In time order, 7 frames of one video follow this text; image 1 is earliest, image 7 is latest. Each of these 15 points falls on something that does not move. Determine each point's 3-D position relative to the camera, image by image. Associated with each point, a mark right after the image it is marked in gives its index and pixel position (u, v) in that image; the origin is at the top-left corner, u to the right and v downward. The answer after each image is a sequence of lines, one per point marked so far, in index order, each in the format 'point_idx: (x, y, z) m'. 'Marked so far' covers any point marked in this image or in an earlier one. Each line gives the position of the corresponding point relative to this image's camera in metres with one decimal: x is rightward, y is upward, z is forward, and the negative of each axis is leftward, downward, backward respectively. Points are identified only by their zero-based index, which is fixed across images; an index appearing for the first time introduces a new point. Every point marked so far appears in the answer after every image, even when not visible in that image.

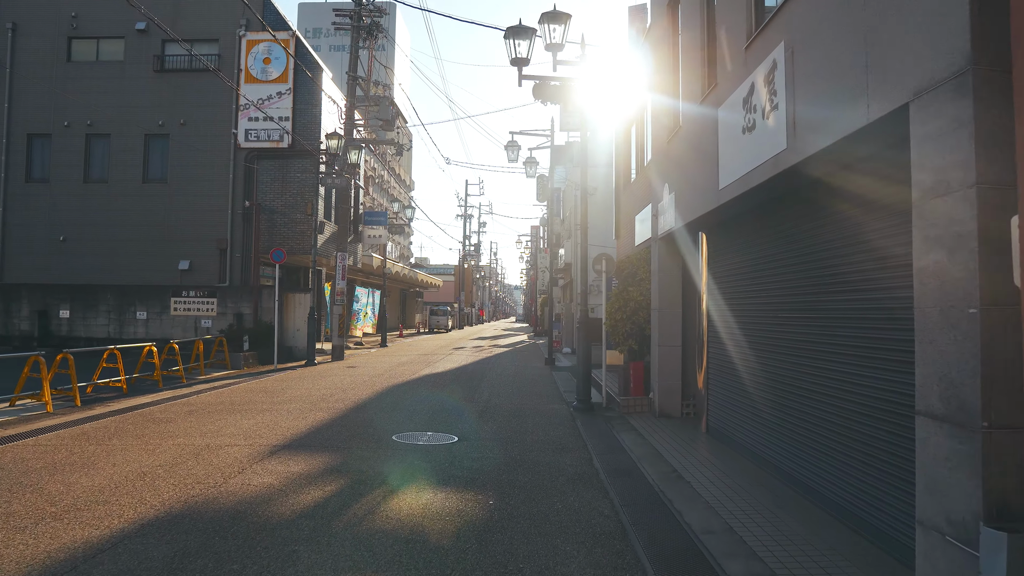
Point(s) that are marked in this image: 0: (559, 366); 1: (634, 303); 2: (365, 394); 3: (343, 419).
0: (+1.1, -1.9, +19.6) m
1: (+1.6, -0.2, +11.1) m
2: (-2.2, -1.6, +12.6) m
3: (-1.9, -1.5, +9.4) m
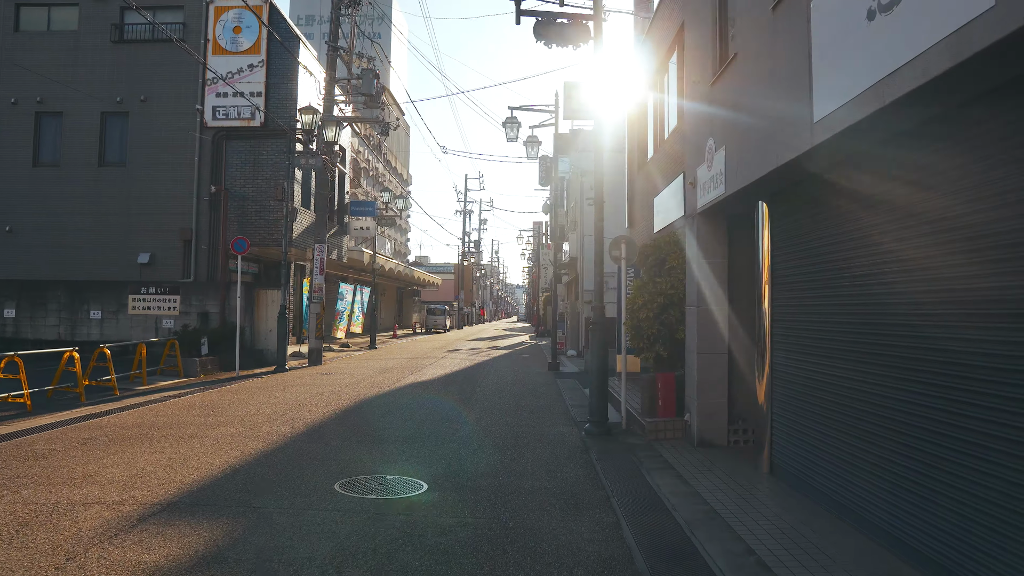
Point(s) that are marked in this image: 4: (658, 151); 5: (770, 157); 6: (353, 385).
0: (+1.1, -1.8, +17.2) m
1: (+1.6, -0.1, +8.7) m
2: (-2.2, -1.5, +10.2) m
3: (-1.9, -1.4, +7.0) m
4: (+2.5, +2.4, +14.1) m
5: (+1.8, +0.9, +5.8) m
6: (-2.7, -1.6, +14.1) m
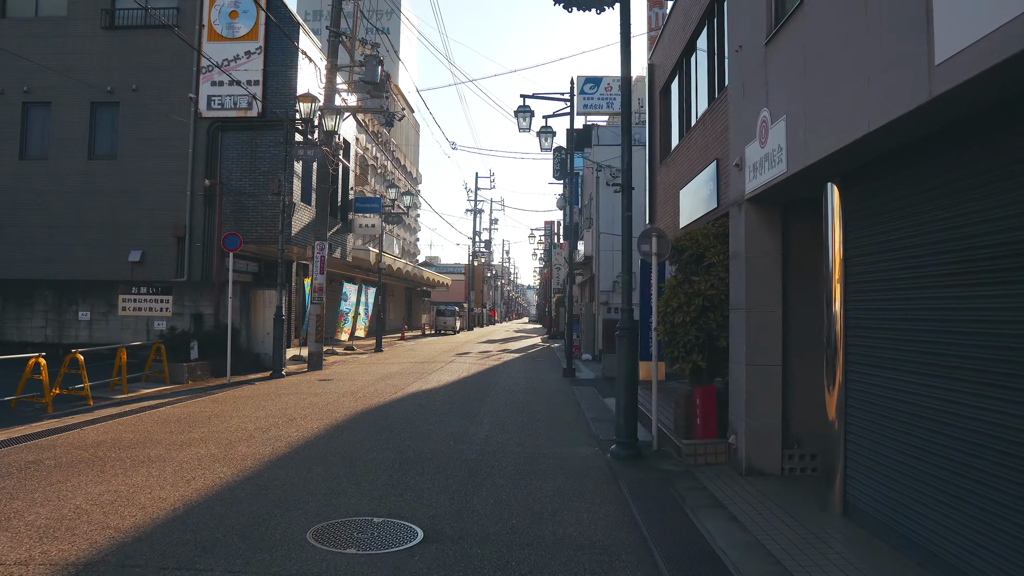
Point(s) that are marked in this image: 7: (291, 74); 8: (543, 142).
0: (+1.3, -1.8, +16.1) m
1: (+1.7, -0.1, +7.5) m
2: (-2.1, -1.5, +9.1) m
3: (-1.8, -1.4, +5.8) m
4: (+2.7, +2.4, +12.9) m
5: (+1.9, +0.9, +4.6) m
6: (-2.5, -1.6, +12.9) m
7: (-5.1, +4.9, +19.0) m
8: (+0.7, +3.2, +18.2) m
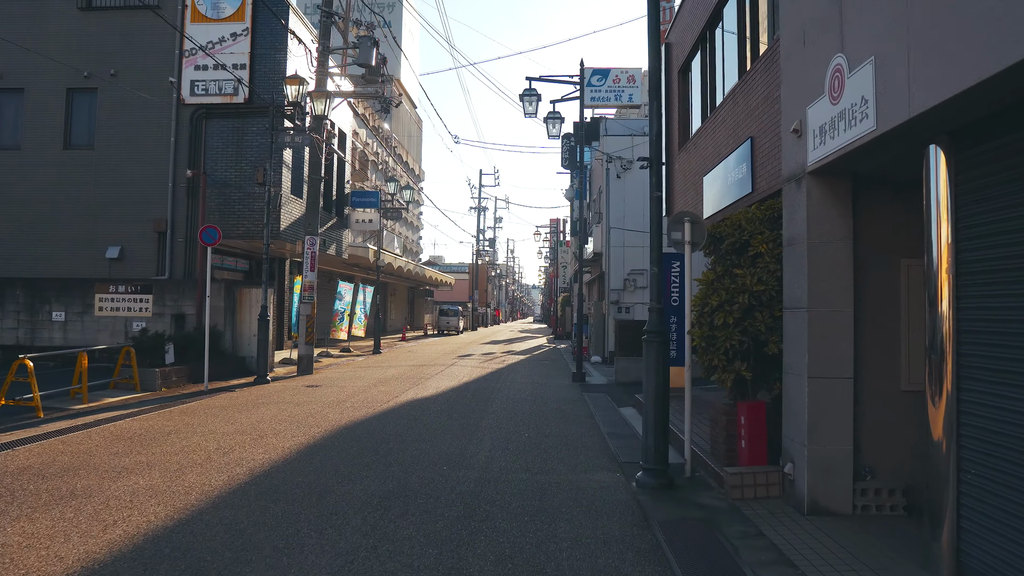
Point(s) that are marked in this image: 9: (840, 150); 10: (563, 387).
0: (+1.4, -1.8, +14.8) m
1: (+1.8, -0.1, +6.2) m
2: (-2.0, -1.5, +7.8) m
3: (-1.8, -1.4, +4.6) m
4: (+2.8, +2.4, +11.6) m
5: (+2.0, +1.0, +3.3) m
6: (-2.5, -1.6, +11.7) m
7: (-5.0, +5.0, +17.7) m
8: (+0.8, +3.3, +16.9) m
9: (+2.0, +0.8, +4.9) m
10: (+0.9, -1.7, +14.3) m
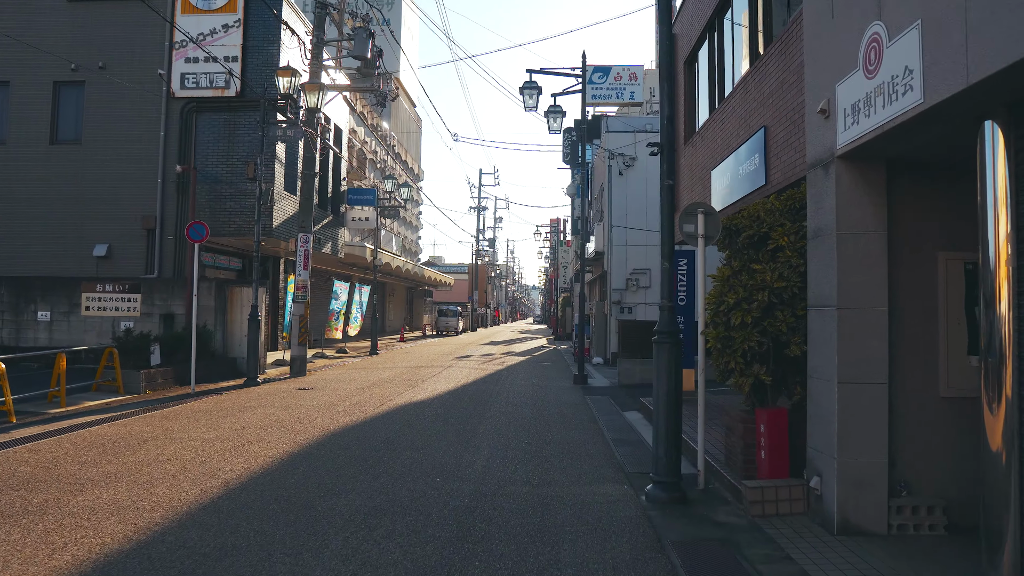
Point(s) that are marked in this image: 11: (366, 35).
0: (+1.4, -1.7, +14.2) m
1: (+1.8, 0.0, +5.7) m
2: (-2.1, -1.4, +7.3) m
3: (-1.8, -1.3, +4.0) m
4: (+2.8, +2.4, +11.1) m
5: (+2.0, +1.0, +2.8) m
6: (-2.5, -1.6, +11.2) m
7: (-5.0, +5.0, +17.2) m
8: (+0.8, +3.3, +16.4) m
9: (+2.0, +0.8, +4.4) m
10: (+0.9, -1.7, +13.8) m
11: (-3.0, +5.1, +16.6) m
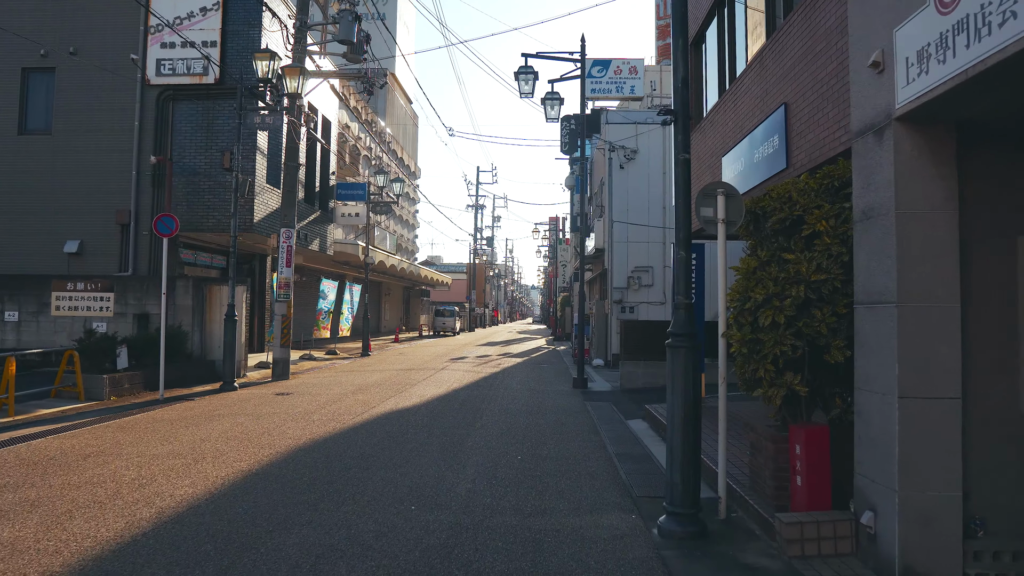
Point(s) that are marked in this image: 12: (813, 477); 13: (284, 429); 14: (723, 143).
0: (+1.3, -1.7, +13.3) m
1: (+1.7, 0.0, +4.8) m
2: (-2.1, -1.4, +6.3) m
3: (-1.9, -1.3, +3.1) m
4: (+2.7, +2.5, +10.1) m
5: (+1.9, +1.0, +1.9) m
6: (-2.5, -1.5, +10.2) m
7: (-5.1, +5.0, +16.3) m
8: (+0.7, +3.3, +15.5) m
9: (+1.9, +0.9, +3.5) m
10: (+0.8, -1.7, +12.8) m
11: (-3.0, +5.1, +15.7) m
12: (+1.7, -1.1, +4.6) m
13: (-2.4, -1.5, +8.7) m
14: (+2.7, +1.9, +10.6) m
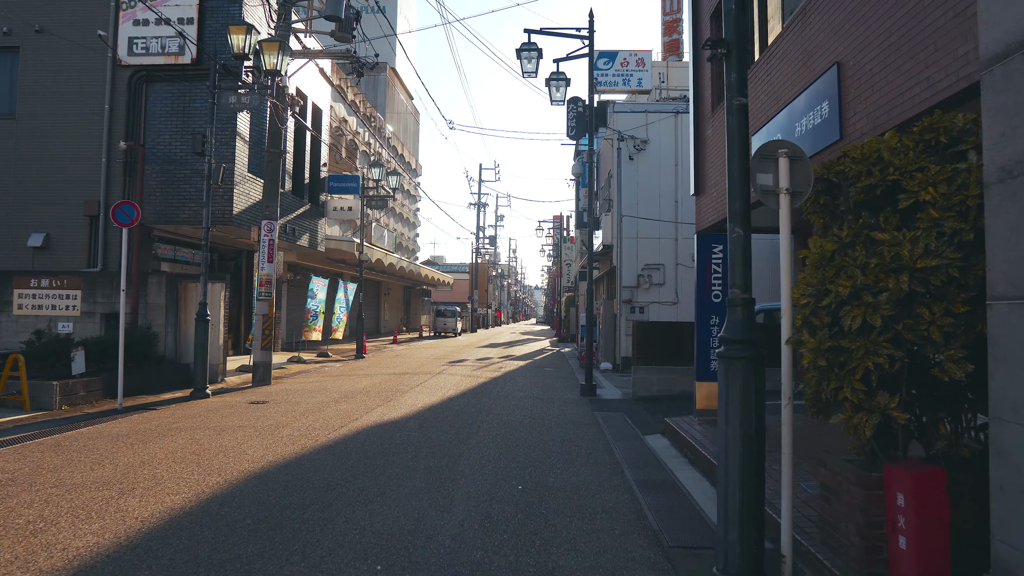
0: (+1.4, -1.7, +12.0) m
1: (+1.7, 0.0, +3.5) m
2: (-2.1, -1.4, +5.1) m
3: (-1.9, -1.2, +1.9) m
4: (+2.7, +2.5, +8.9) m
5: (+1.8, +1.1, +0.6) m
6: (-2.5, -1.5, +9.0) m
7: (-5.1, +5.1, +15.0) m
8: (+0.7, +3.4, +14.2) m
9: (+1.9, +0.9, +2.2) m
10: (+0.8, -1.6, +11.6) m
11: (-3.0, +5.2, +14.5) m
12: (+1.7, -1.0, +3.3) m
13: (-2.4, -1.4, +7.4) m
14: (+2.7, +1.9, +9.3) m
